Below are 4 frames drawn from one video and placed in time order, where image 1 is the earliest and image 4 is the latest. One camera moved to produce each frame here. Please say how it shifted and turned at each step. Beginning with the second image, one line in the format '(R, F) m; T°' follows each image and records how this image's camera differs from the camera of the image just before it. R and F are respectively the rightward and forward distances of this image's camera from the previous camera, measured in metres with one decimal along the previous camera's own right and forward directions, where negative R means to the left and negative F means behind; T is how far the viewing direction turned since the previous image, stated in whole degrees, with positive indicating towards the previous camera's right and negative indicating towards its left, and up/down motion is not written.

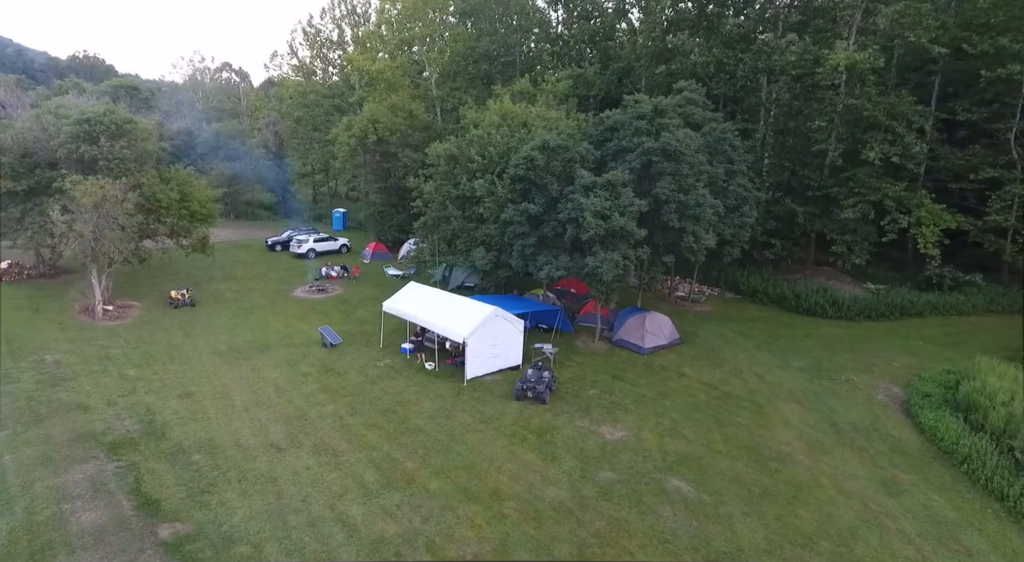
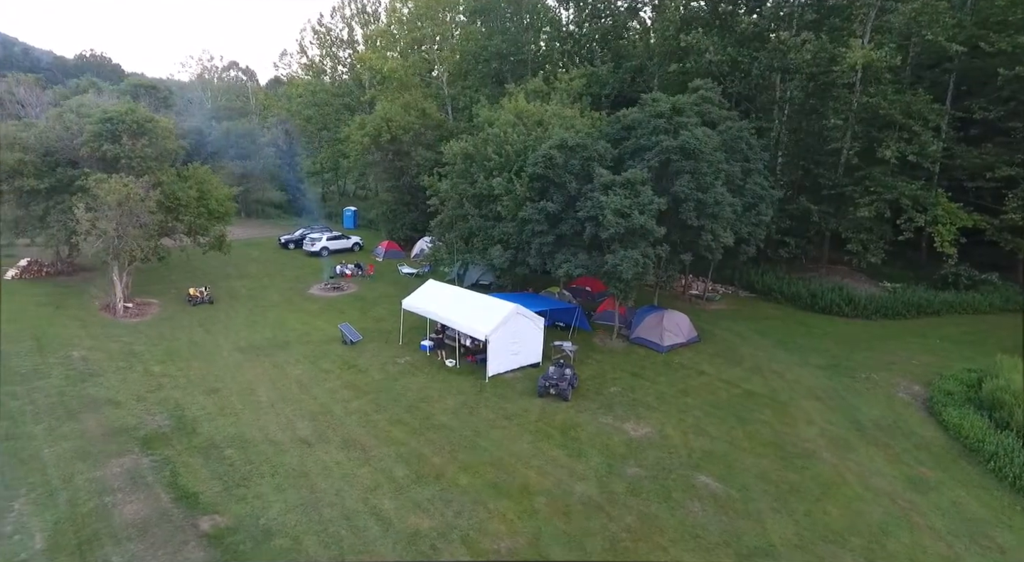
(-0.5, -0.1) m; 0°
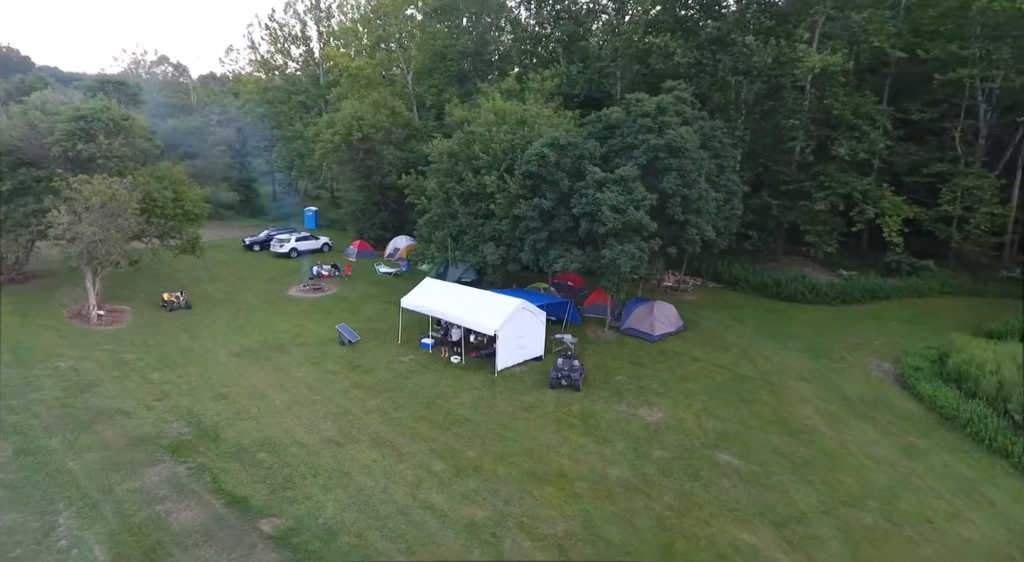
(-1.8, -0.3) m; +6°
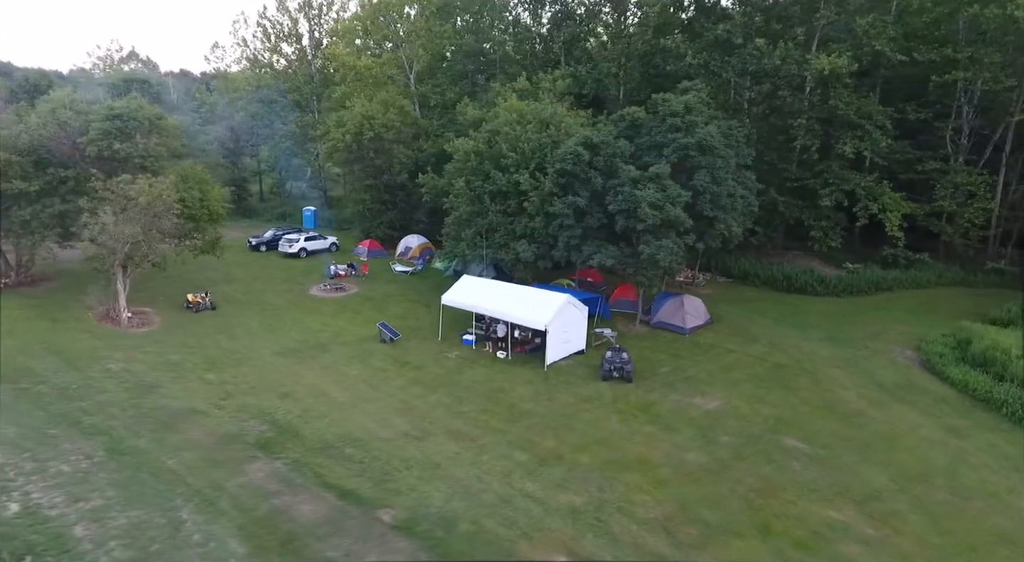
(-2.2, -0.3) m; +3°
